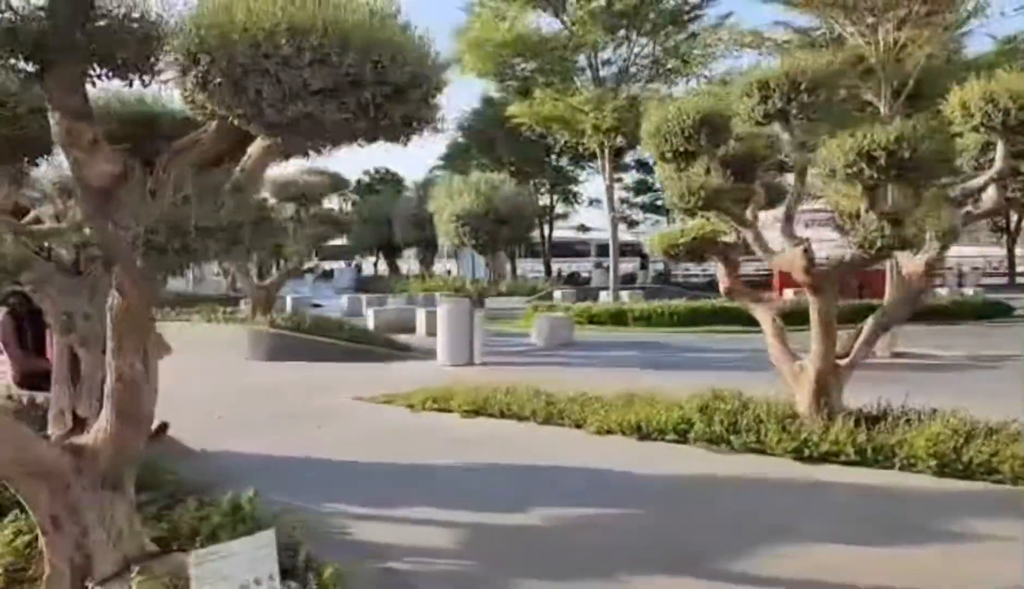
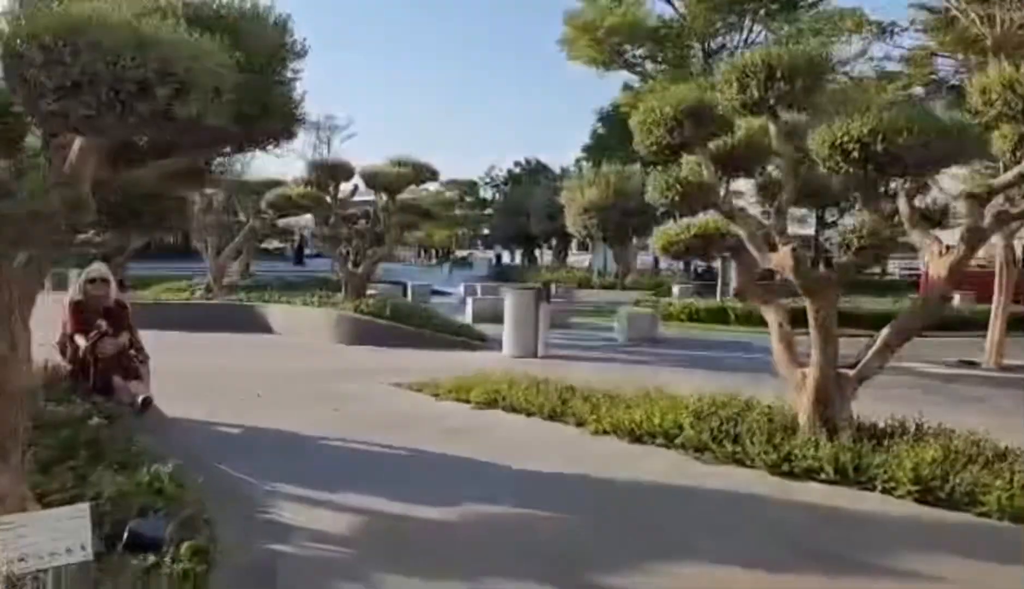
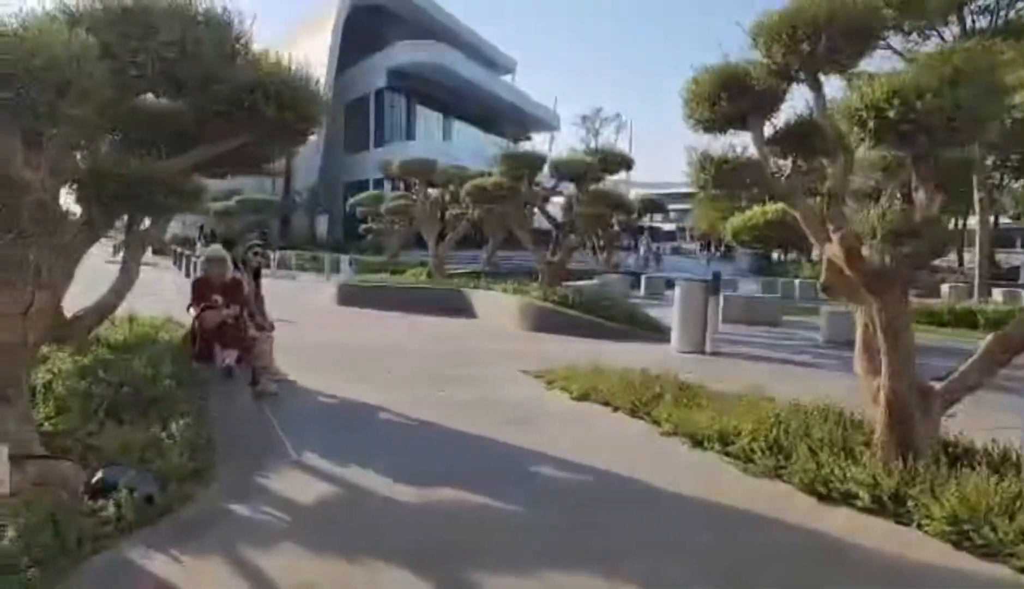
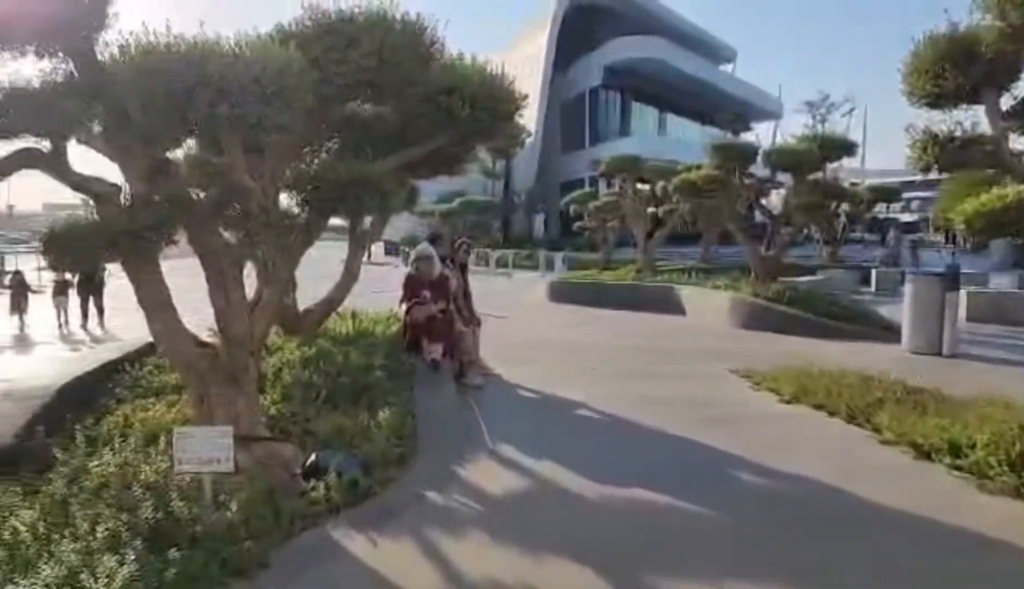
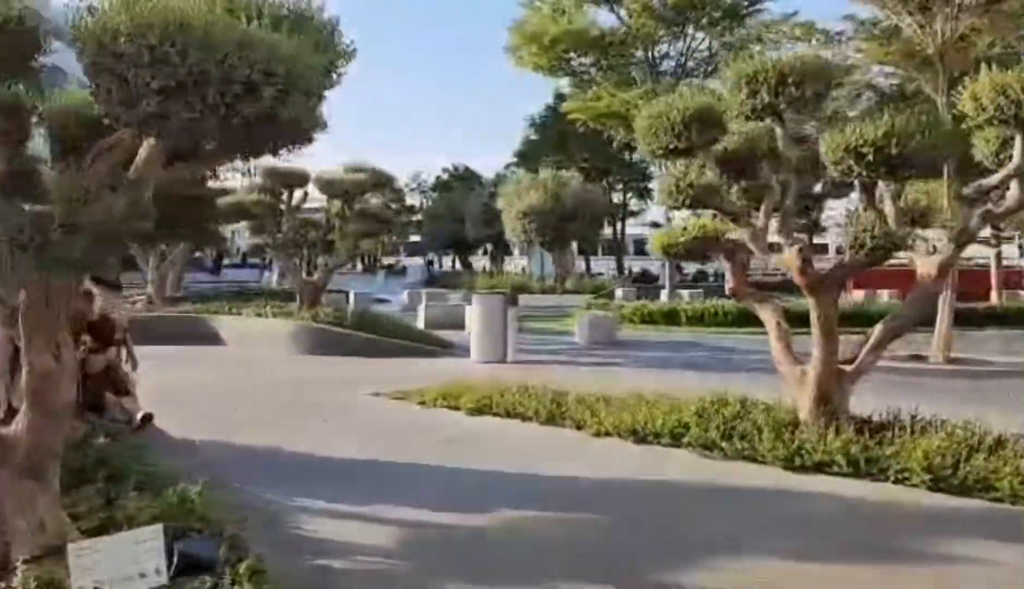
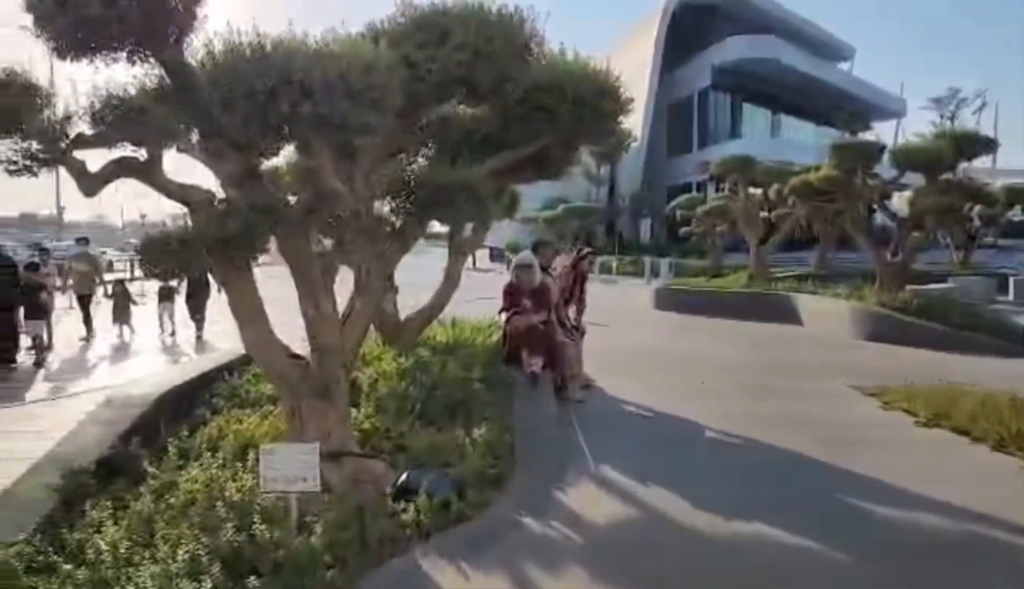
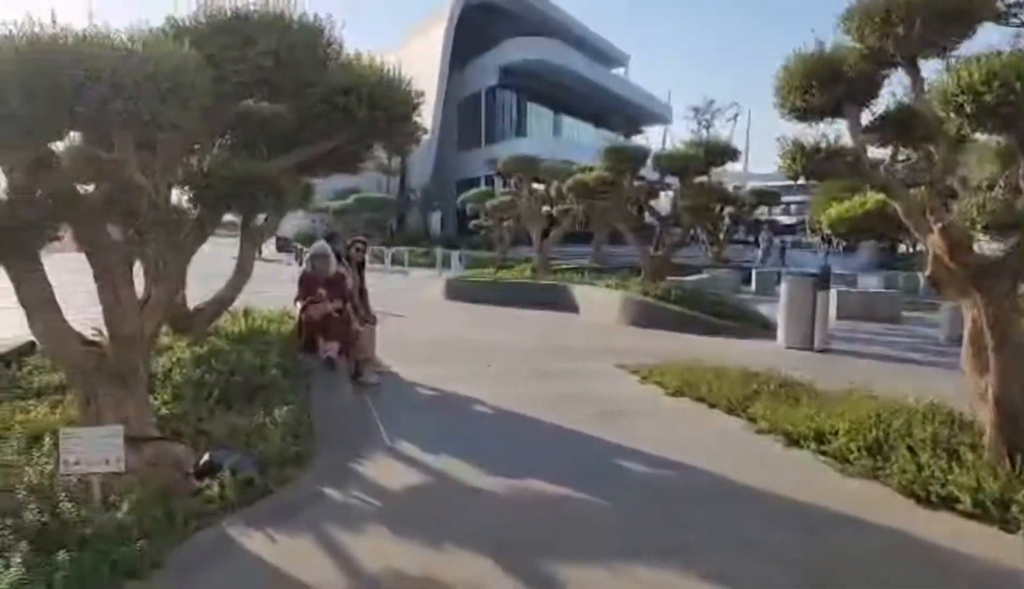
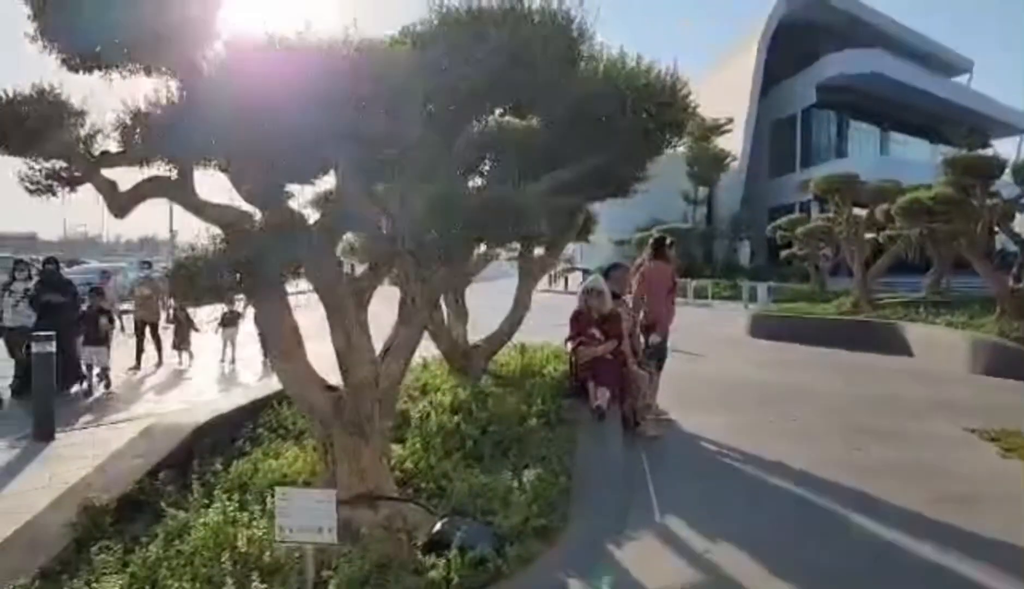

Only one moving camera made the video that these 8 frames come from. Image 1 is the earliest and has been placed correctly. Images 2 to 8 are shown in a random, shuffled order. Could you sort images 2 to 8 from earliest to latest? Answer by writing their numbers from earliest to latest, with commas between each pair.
5, 2, 3, 7, 4, 6, 8
